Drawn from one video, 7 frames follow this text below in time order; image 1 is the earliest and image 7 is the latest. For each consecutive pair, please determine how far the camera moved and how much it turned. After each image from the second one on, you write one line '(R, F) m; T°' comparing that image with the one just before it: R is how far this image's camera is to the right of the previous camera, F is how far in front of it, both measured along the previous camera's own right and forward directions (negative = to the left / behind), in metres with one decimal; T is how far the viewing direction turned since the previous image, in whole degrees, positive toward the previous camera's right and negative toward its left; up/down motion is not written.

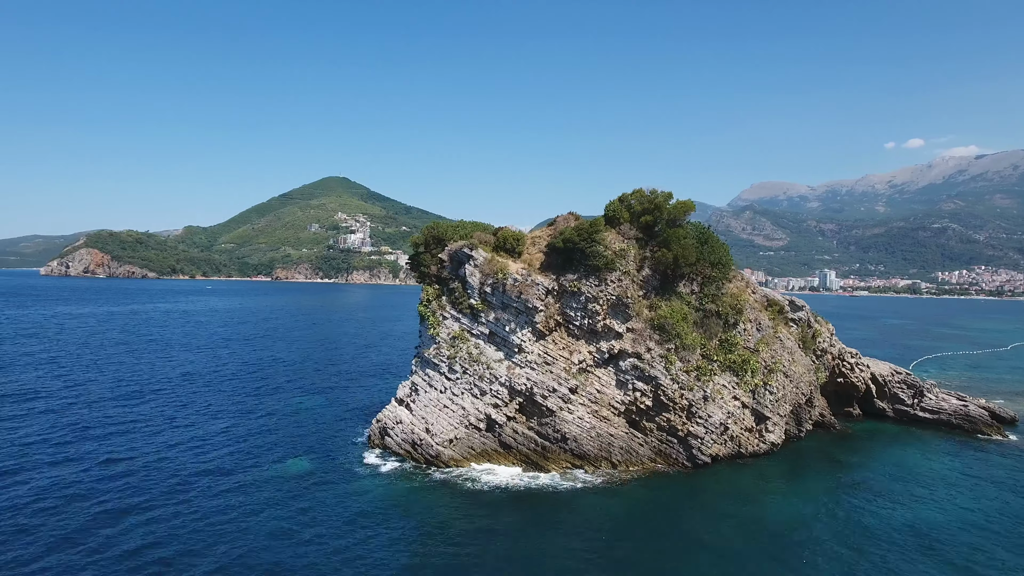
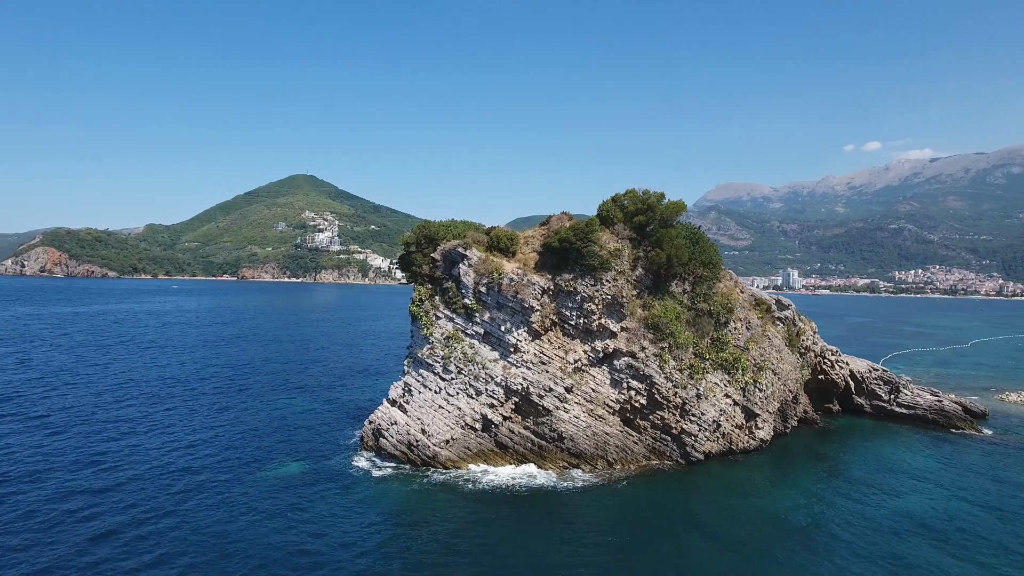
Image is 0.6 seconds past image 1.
(-1.1, +0.1) m; +3°
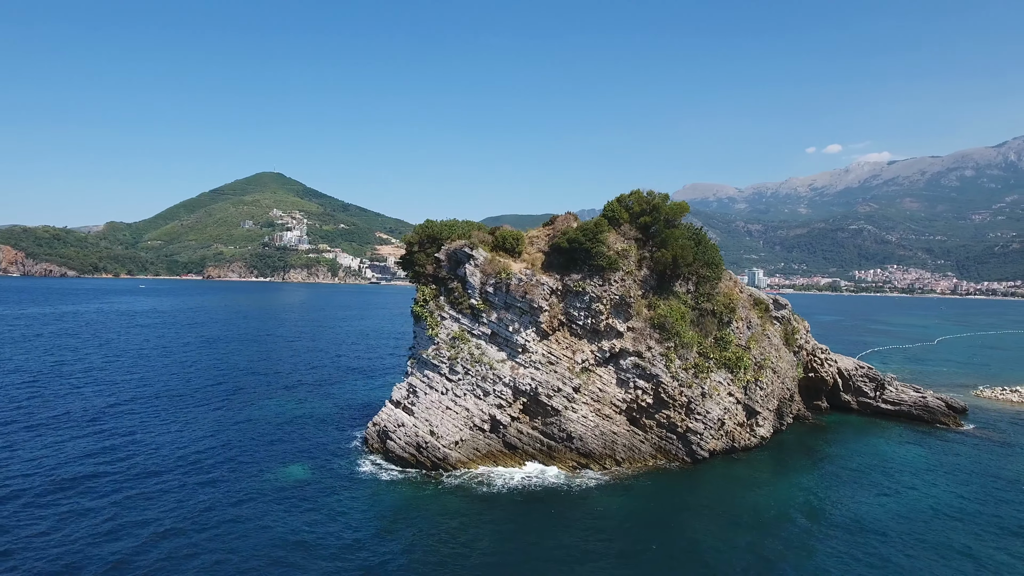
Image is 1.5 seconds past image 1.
(-1.7, +0.1) m; +2°
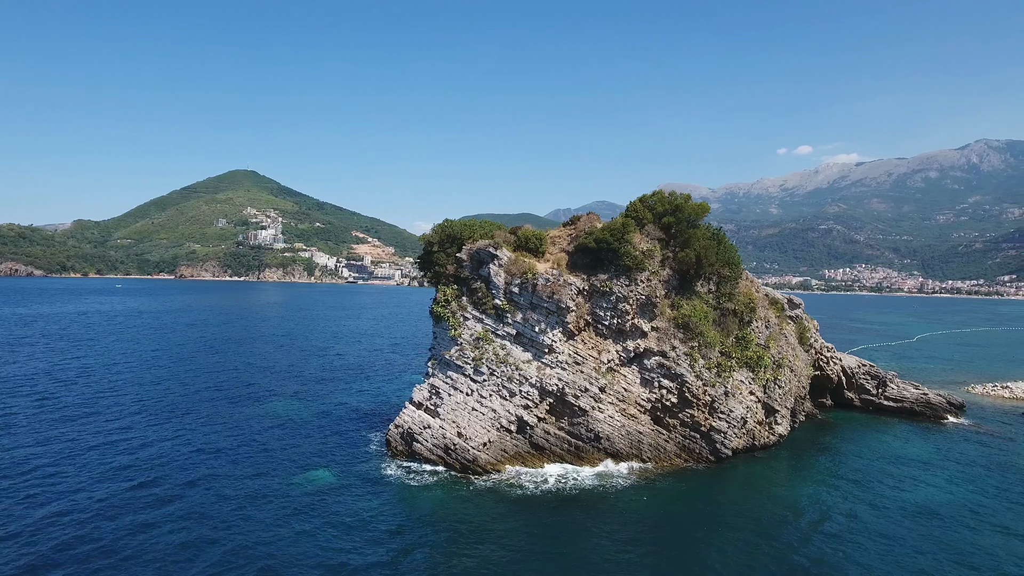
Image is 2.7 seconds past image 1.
(-2.4, +0.2) m; +2°
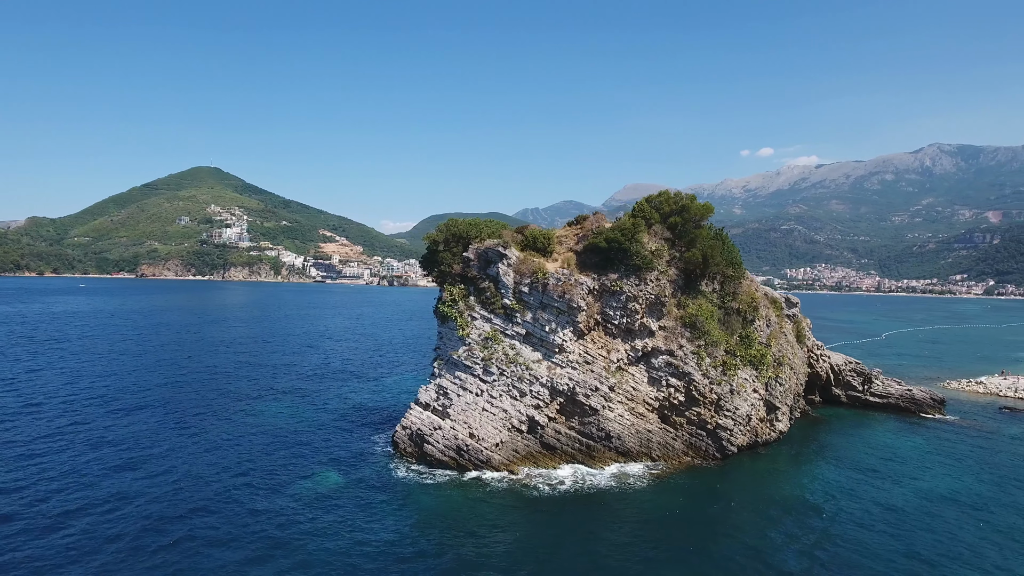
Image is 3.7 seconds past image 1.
(-1.9, +0.2) m; +3°
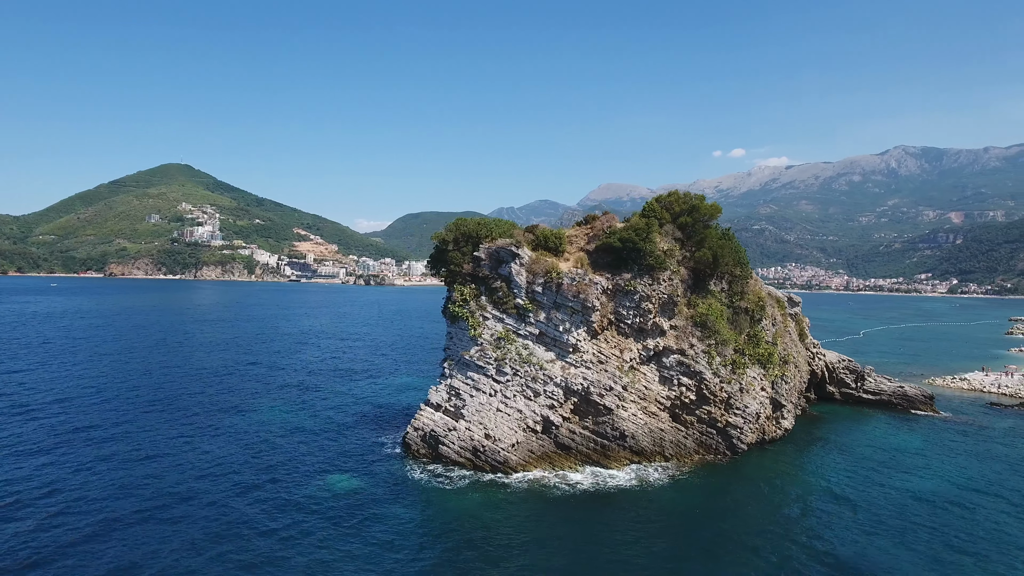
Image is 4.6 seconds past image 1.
(-1.7, +0.2) m; +2°
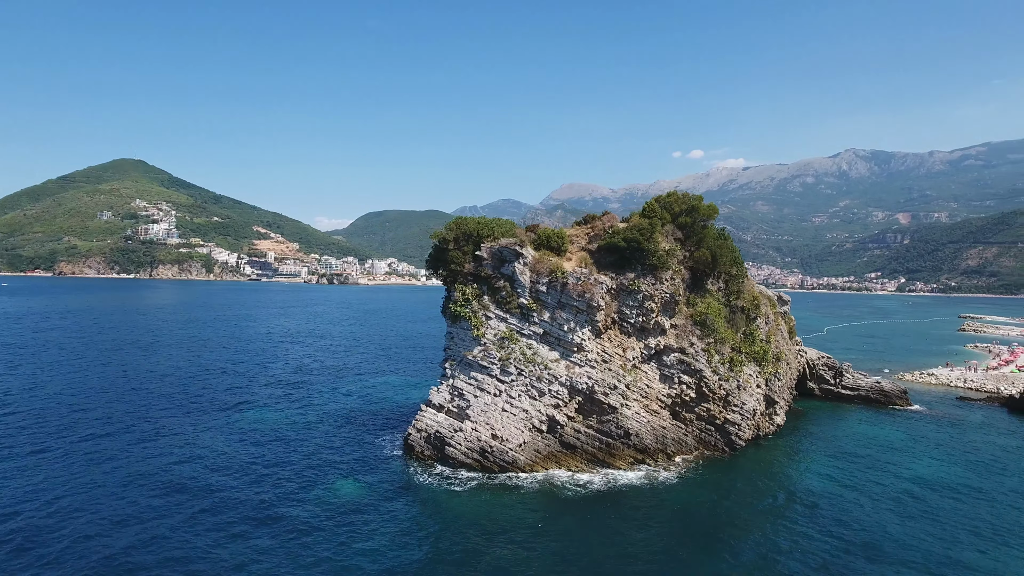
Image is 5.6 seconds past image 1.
(-1.9, +0.2) m; +3°
